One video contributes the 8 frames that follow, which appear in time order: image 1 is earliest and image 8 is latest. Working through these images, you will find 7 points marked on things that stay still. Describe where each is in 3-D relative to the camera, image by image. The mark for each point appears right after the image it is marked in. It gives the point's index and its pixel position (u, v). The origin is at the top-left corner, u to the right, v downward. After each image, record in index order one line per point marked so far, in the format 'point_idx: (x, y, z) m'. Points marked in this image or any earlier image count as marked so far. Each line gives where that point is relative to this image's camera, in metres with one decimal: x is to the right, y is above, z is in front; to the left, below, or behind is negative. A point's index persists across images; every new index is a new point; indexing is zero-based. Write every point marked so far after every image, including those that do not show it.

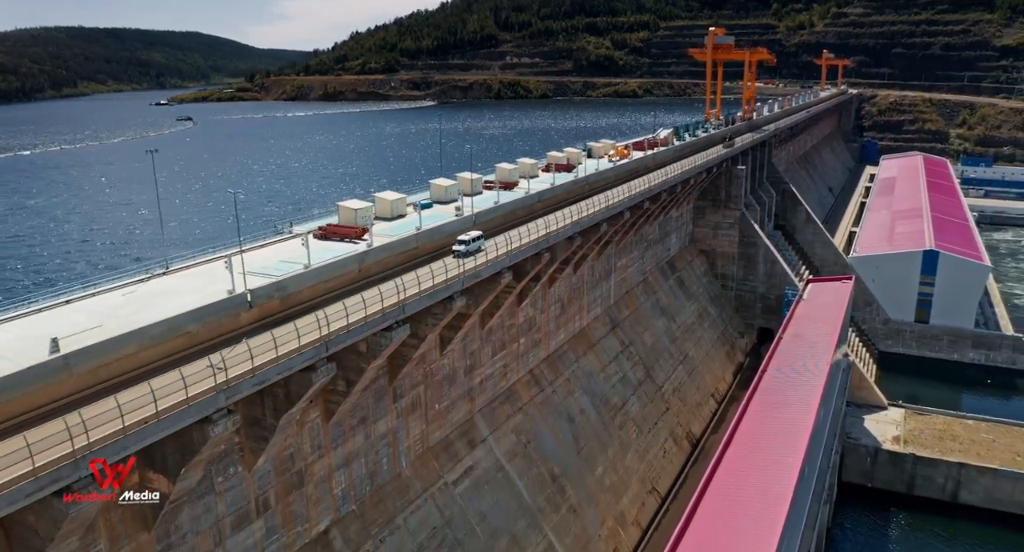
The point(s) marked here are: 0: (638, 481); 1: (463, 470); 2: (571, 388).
0: (+3.3, -5.3, +18.7) m
1: (-0.9, -3.8, +14.2) m
2: (+1.6, -2.8, +18.7) m
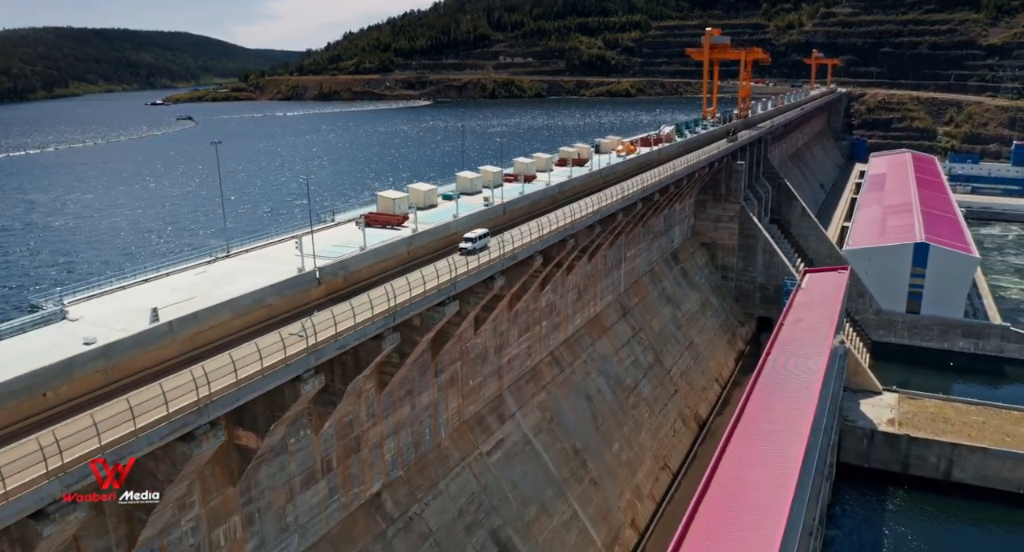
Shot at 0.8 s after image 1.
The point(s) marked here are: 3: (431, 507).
0: (+3.8, -5.0, +19.7) m
1: (-0.3, -3.5, +15.1) m
2: (+2.1, -2.5, +19.7) m
3: (-1.4, -4.1, +13.0) m
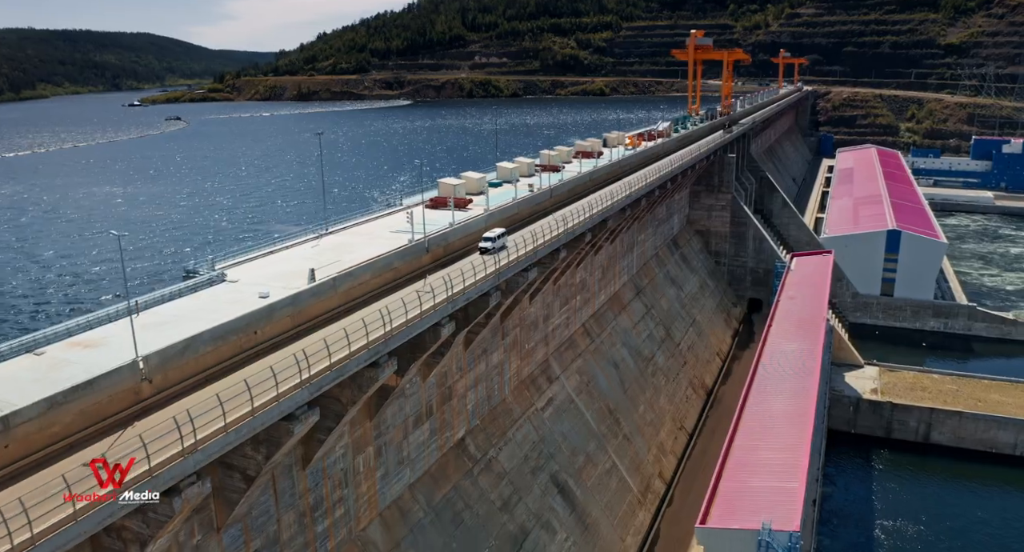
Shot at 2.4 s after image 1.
0: (+4.8, -4.3, +21.8) m
1: (+0.8, -2.9, +17.0) m
2: (+3.1, -1.9, +21.6) m
3: (-0.2, -3.5, +14.8) m
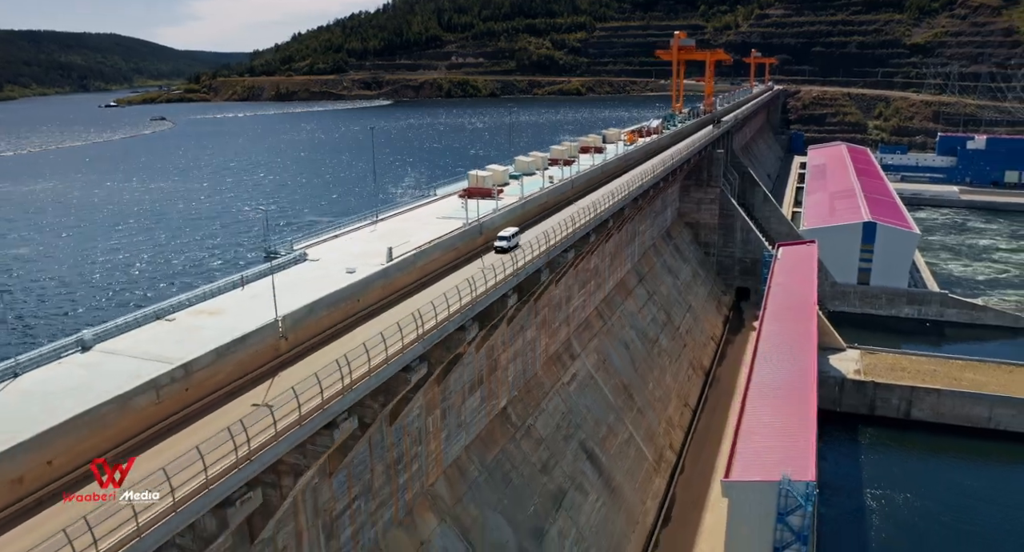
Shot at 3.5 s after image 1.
0: (+5.3, -3.9, +23.2) m
1: (+1.5, -2.5, +18.3) m
2: (+3.5, -1.5, +23.0) m
3: (+0.6, -3.2, +16.0) m
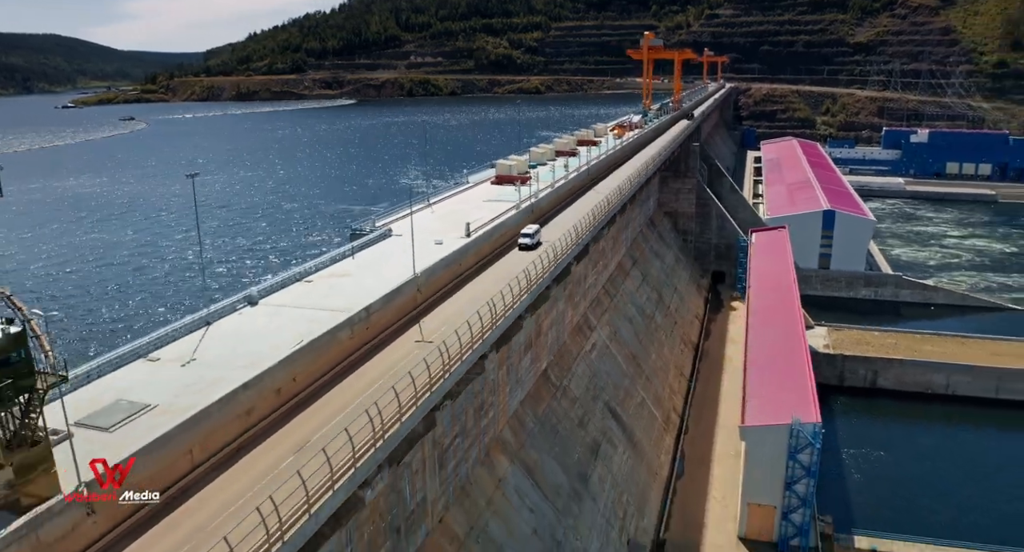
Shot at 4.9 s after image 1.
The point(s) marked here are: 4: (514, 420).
0: (+5.7, -3.2, +25.3) m
1: (+2.2, -1.9, +20.1) m
2: (+3.9, -0.8, +24.9) m
3: (+1.5, -2.6, +17.8) m
4: (0.0, -2.9, +14.5) m
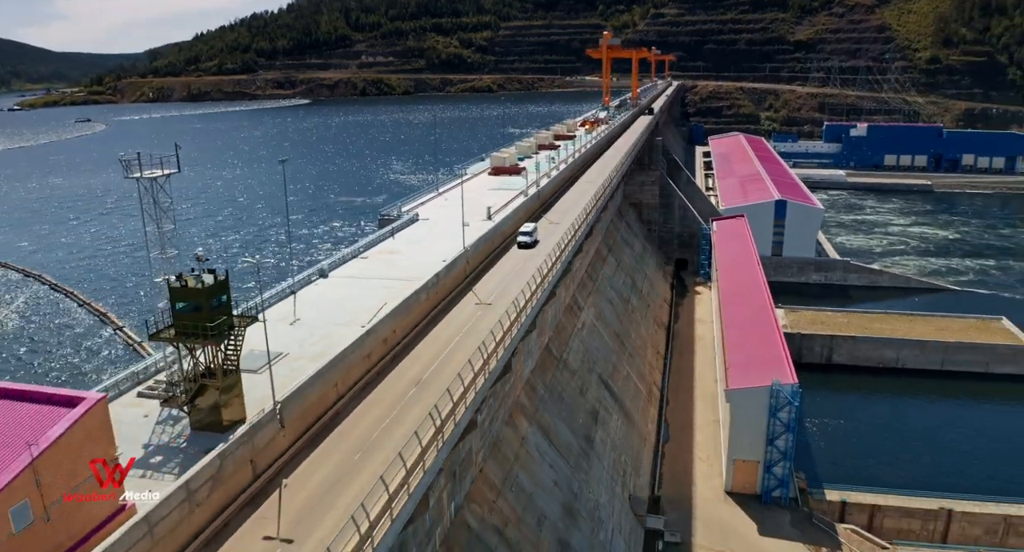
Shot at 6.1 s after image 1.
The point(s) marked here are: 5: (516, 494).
0: (+5.3, -2.6, +27.0) m
1: (+2.1, -1.4, +21.6) m
2: (+3.5, -0.3, +26.5) m
3: (+1.6, -2.1, +19.2) m
4: (+0.3, -2.5, +15.8) m
5: (+0.1, -3.9, +13.0) m
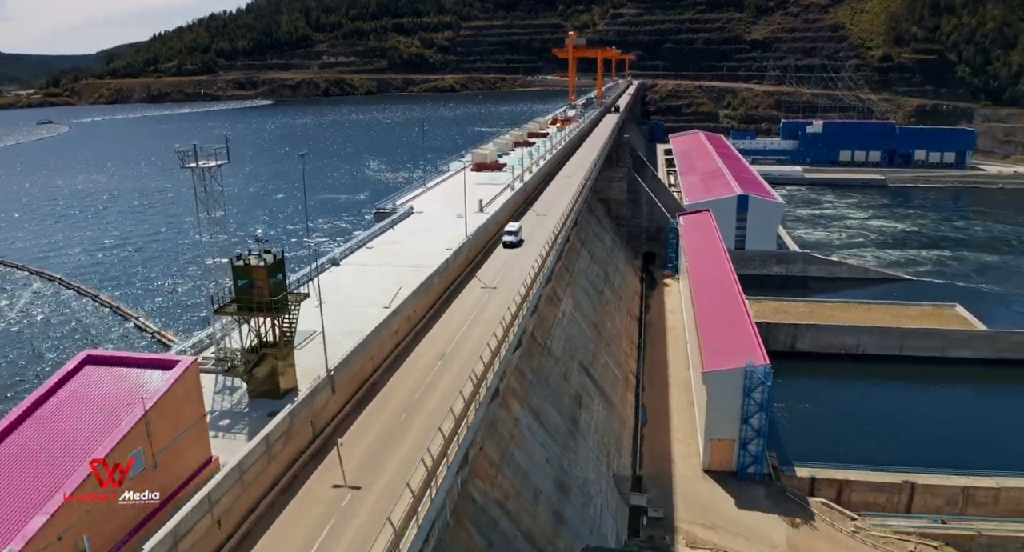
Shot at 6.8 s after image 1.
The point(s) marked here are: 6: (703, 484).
0: (+4.5, -2.3, +27.9) m
1: (+1.6, -1.2, +22.4) m
2: (+2.7, 0.0, +27.4) m
3: (+1.2, -1.9, +20.0) m
4: (+0.1, -2.2, +16.6) m
5: (0.0, -3.7, +13.7) m
6: (+5.2, -5.7, +19.6) m
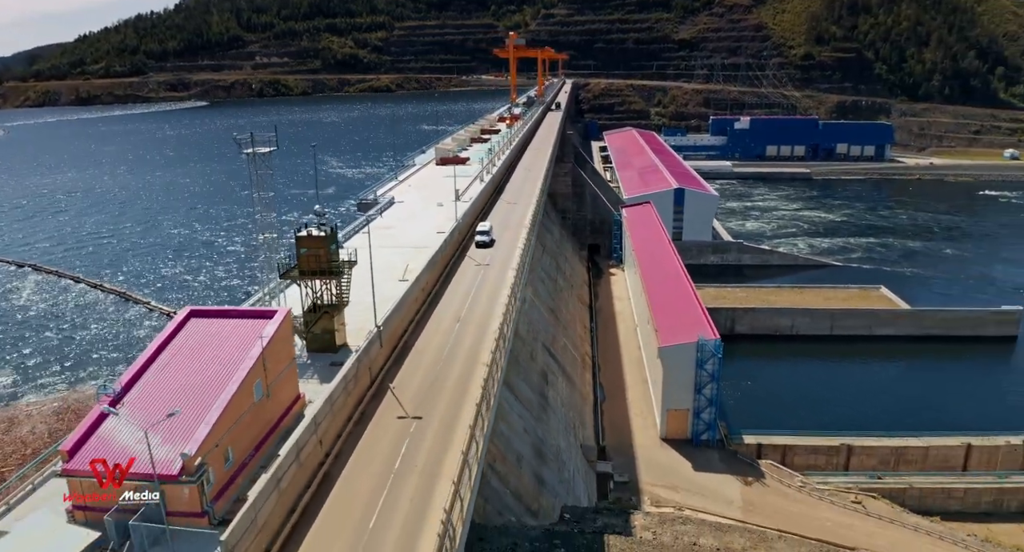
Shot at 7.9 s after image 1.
0: (+2.9, -1.8, +29.5) m
1: (+0.5, -0.8, +23.7) m
2: (+1.0, +0.4, +28.8) m
3: (+0.2, -1.5, +21.3) m
4: (-0.5, -1.9, +17.8) m
5: (-0.3, -3.4, +14.9) m
6: (+4.4, -5.2, +21.2) m
